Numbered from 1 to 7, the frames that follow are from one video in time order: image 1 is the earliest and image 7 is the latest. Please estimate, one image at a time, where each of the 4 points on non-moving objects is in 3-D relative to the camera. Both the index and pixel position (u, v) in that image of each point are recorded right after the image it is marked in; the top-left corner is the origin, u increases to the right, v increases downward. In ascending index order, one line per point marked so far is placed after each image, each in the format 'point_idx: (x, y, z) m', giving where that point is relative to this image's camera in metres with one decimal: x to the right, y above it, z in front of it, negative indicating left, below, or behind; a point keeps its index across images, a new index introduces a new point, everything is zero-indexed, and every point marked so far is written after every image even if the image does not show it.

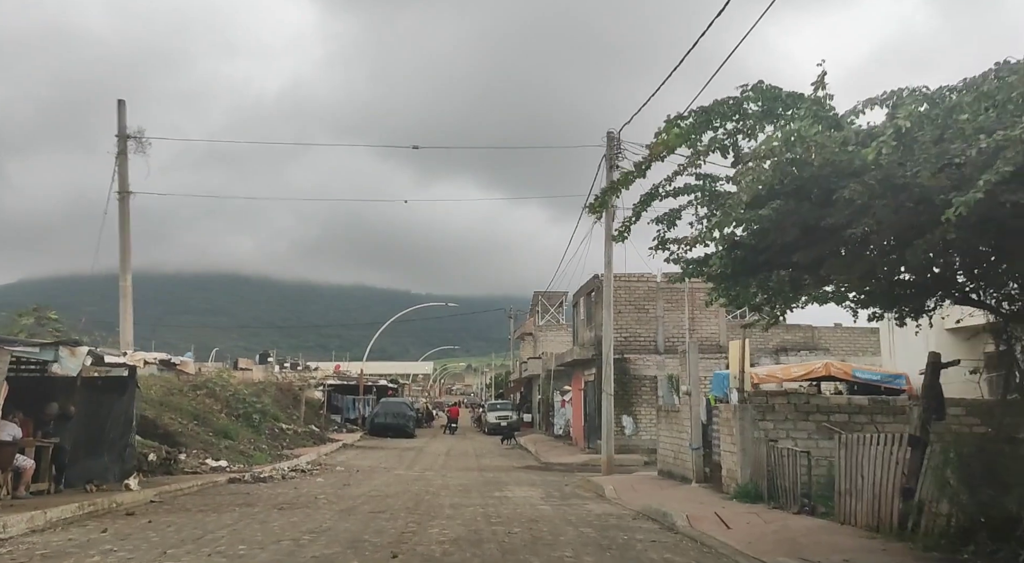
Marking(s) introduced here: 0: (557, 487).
0: (+1.0, -4.4, +19.1) m
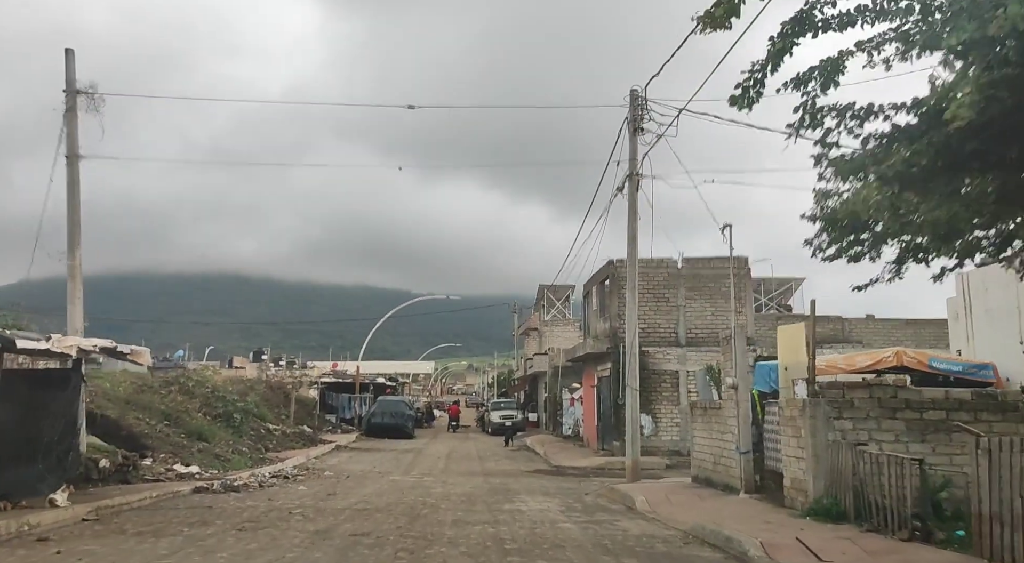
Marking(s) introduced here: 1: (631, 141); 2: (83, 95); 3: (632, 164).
0: (+1.2, -4.0, +16.5) m
1: (+2.5, +2.9, +18.5) m
2: (-8.0, +3.5, +16.6) m
3: (+2.5, +2.4, +18.5) m
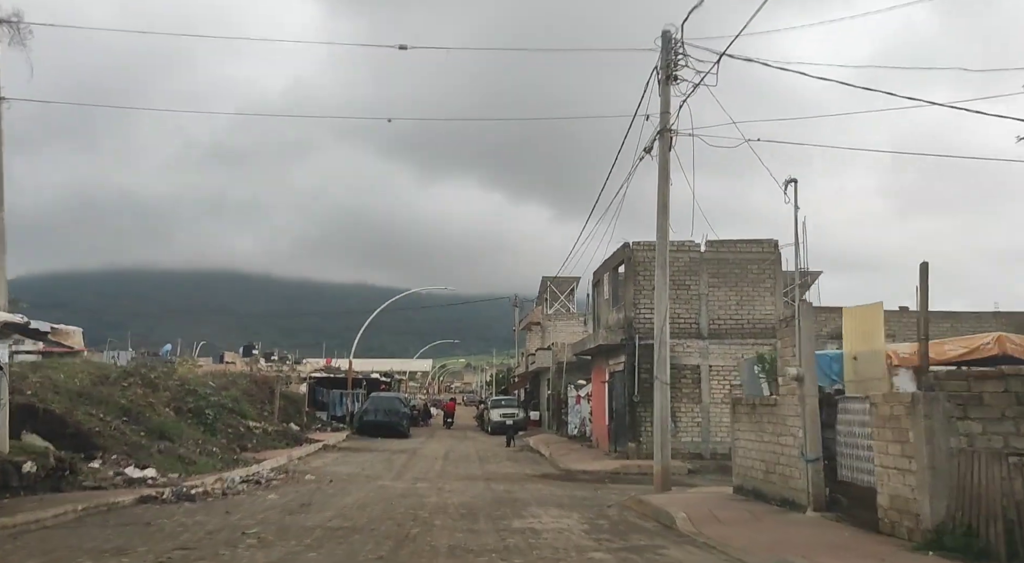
0: (+1.3, -3.5, +13.8) m
1: (+2.6, +3.3, +15.8) m
2: (-7.8, +4.0, +13.9) m
3: (+2.7, +2.9, +15.8) m
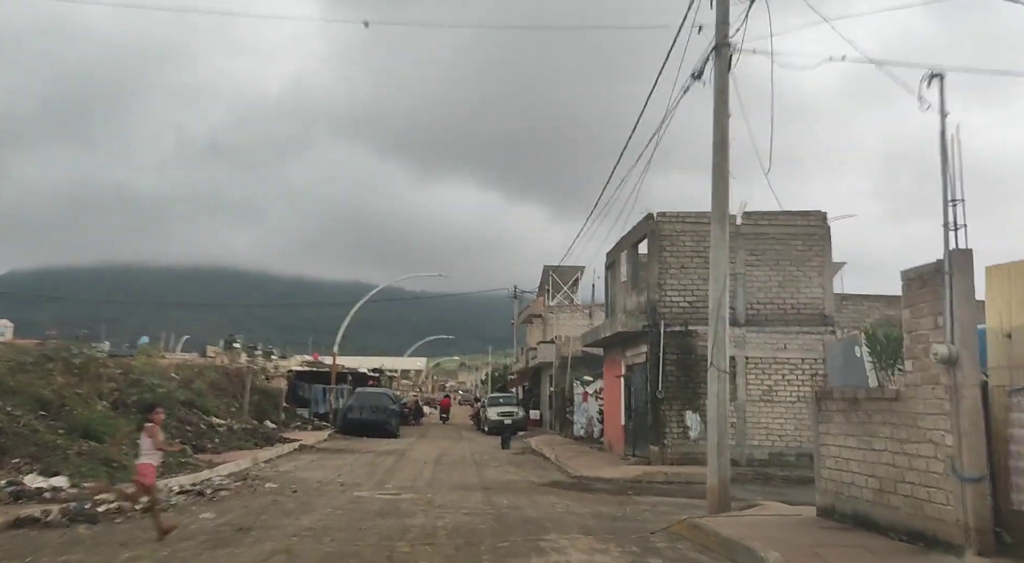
0: (+1.4, -3.0, +10.2) m
1: (+2.8, +3.9, +12.2) m
2: (-7.6, +4.6, +10.2) m
3: (+2.8, +3.4, +12.2) m
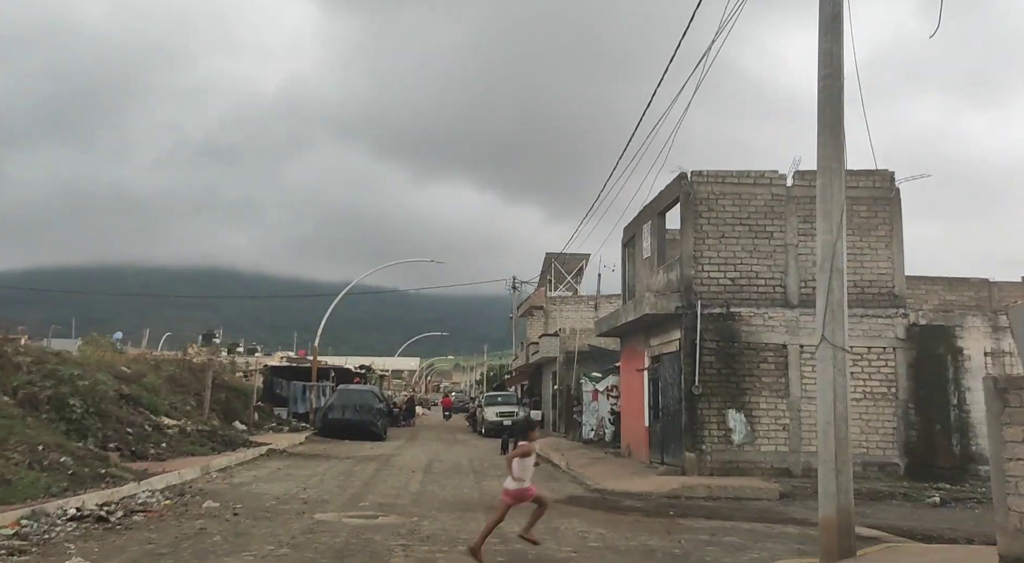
0: (+1.6, -2.4, +6.5) m
1: (+3.0, +4.5, +8.4) m
2: (-7.4, +5.3, +6.4) m
3: (+3.0, +4.0, +8.4) m
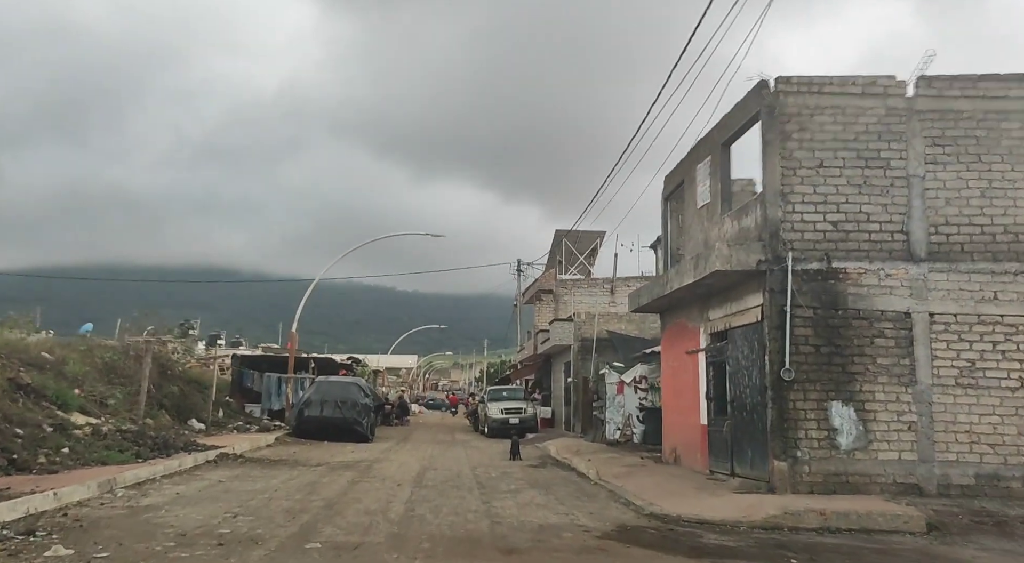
0: (+2.0, -1.6, +1.5) m
1: (+3.3, +5.3, +3.5) m
2: (-7.1, +6.1, +1.4) m
3: (+3.4, +4.8, +3.5) m
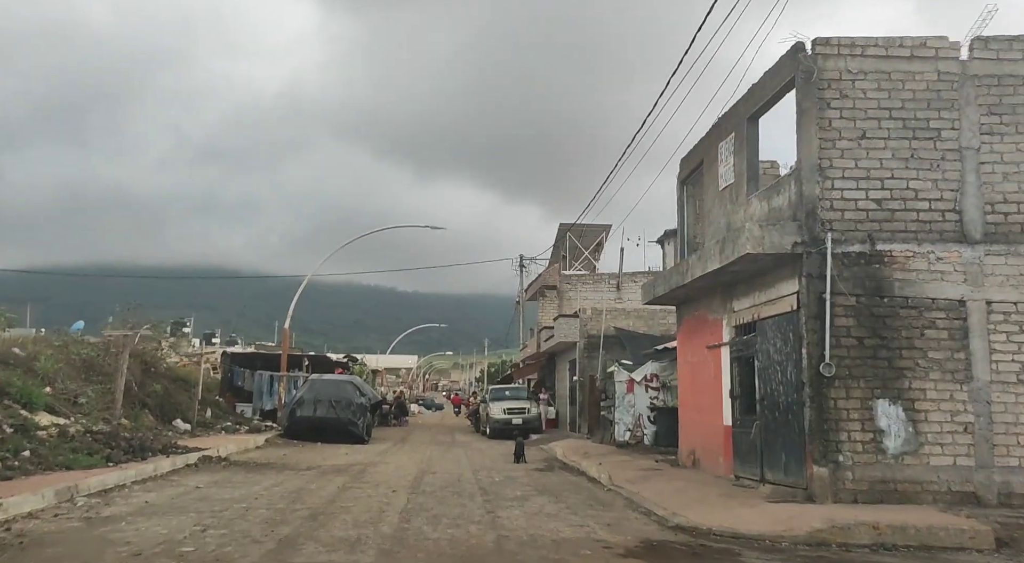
0: (+2.1, -1.4, +0.1) m
1: (+3.4, +5.5, +2.1) m
2: (-7.0, +6.3, 0.0) m
3: (+3.5, +5.1, +2.1) m
